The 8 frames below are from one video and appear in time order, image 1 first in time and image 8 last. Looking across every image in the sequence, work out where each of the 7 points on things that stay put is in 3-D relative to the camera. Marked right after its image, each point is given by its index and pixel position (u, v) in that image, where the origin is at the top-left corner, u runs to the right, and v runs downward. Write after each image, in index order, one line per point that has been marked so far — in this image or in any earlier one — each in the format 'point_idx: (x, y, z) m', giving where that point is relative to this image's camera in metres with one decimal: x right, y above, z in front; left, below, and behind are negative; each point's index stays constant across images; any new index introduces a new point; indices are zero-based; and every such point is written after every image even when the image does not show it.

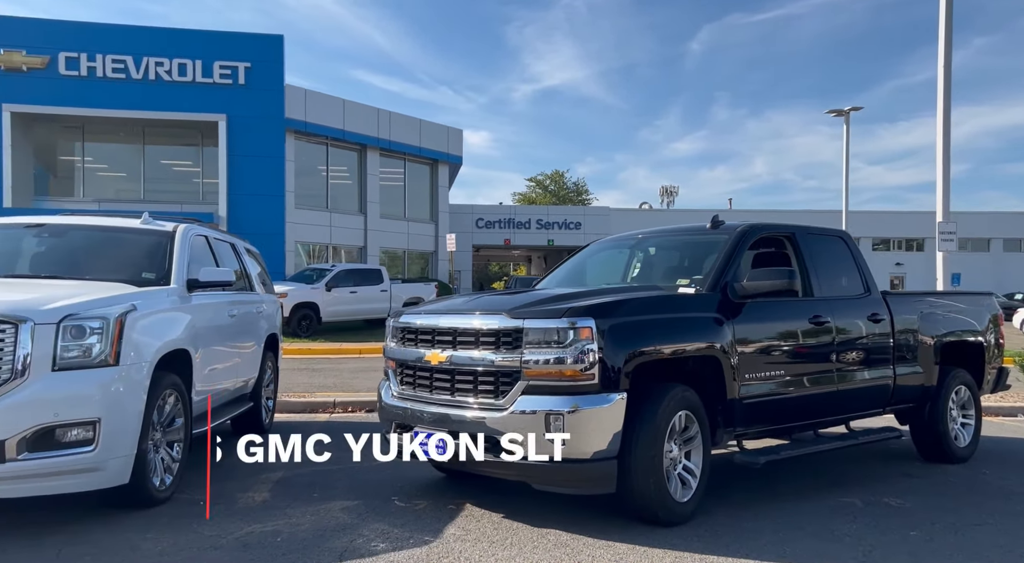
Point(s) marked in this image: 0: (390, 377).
0: (-0.9, -0.7, +5.2) m
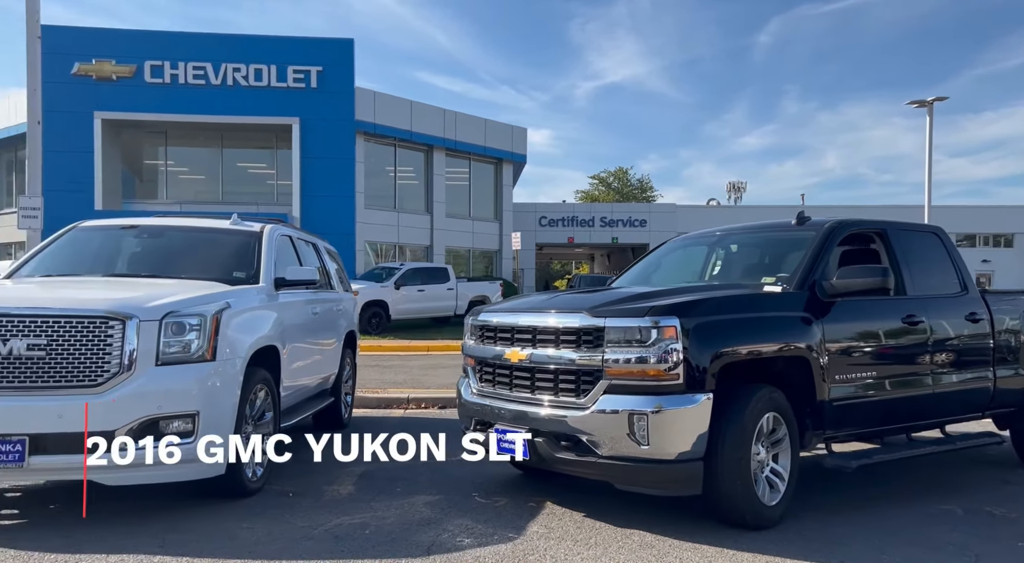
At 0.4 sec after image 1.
0: (-0.3, -0.7, +5.2) m
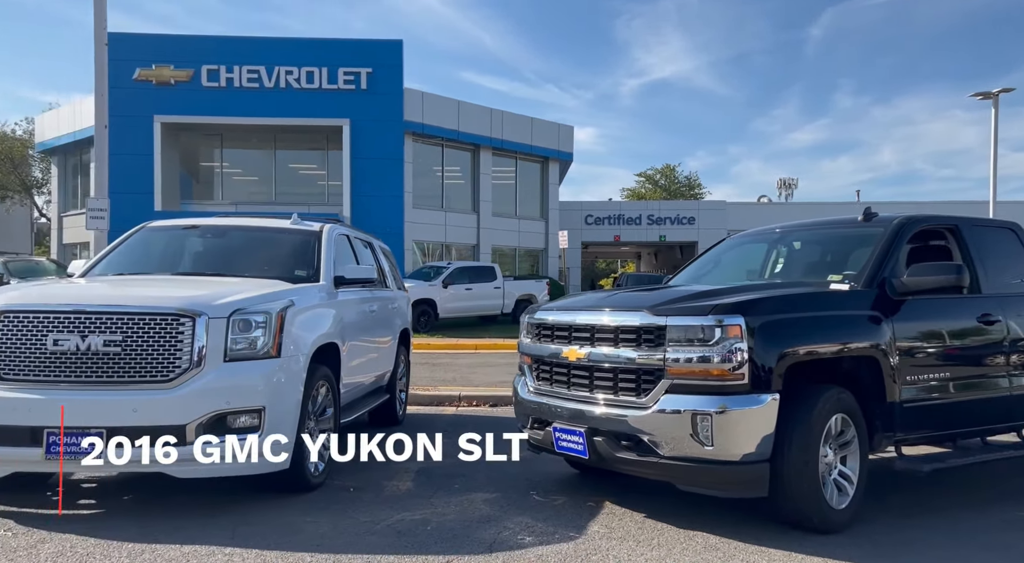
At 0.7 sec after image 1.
0: (+0.1, -0.7, +5.2) m
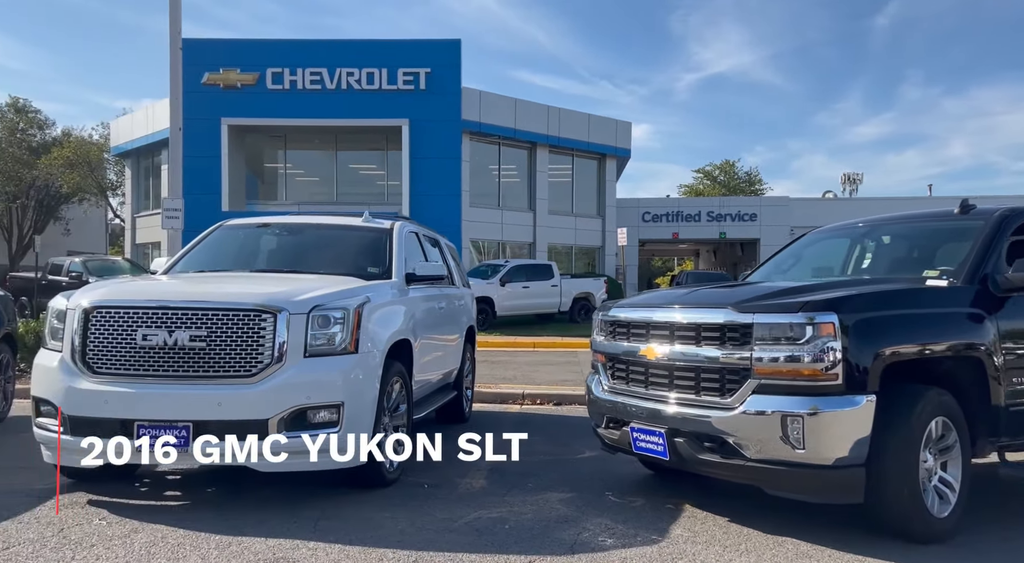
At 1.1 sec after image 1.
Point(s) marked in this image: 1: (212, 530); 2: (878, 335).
0: (+0.6, -0.6, +5.1) m
1: (-1.6, -1.3, +4.0) m
2: (+1.9, -0.3, +3.8) m
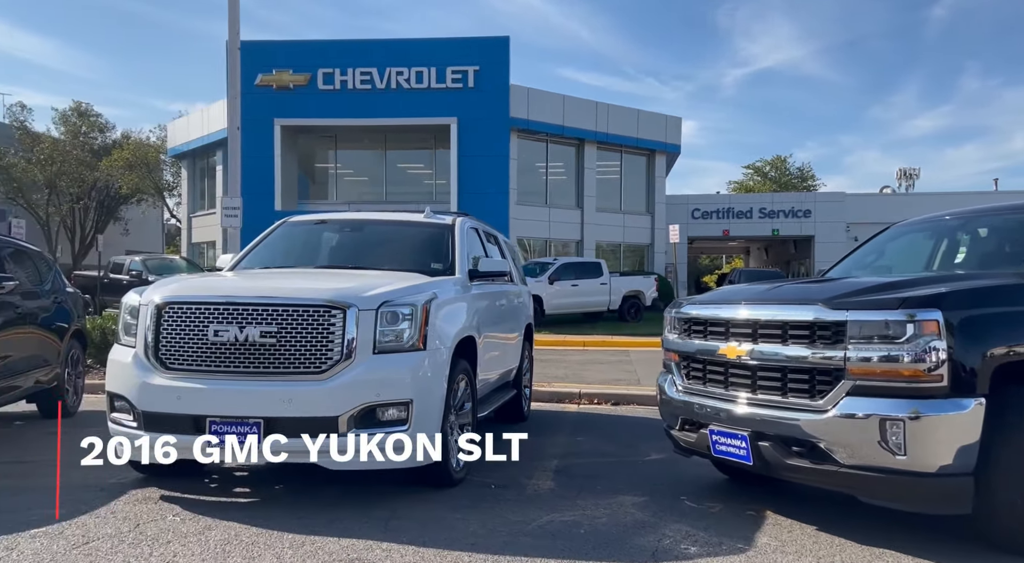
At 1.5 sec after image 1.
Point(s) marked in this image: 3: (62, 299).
0: (+1.1, -0.6, +4.9) m
1: (-1.2, -1.3, +3.9) m
2: (+2.3, -0.3, +3.6) m
3: (-4.9, -0.2, +7.9) m
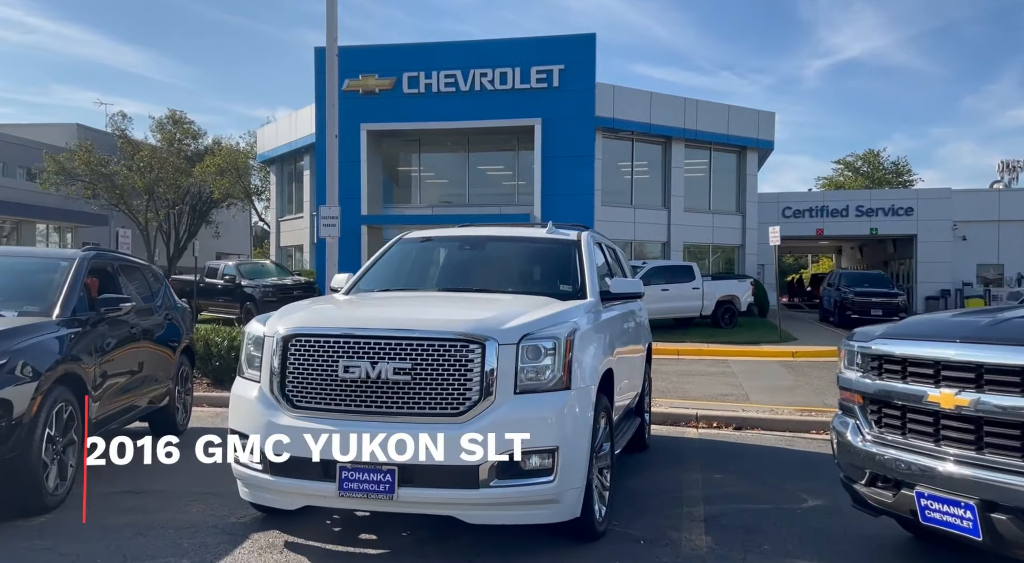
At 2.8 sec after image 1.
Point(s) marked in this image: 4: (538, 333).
0: (+2.0, -0.8, +4.3) m
1: (-0.4, -1.5, +3.5) m
2: (+3.1, -0.4, +2.8) m
3: (-3.6, -0.4, +7.8) m
4: (+0.1, -0.3, +4.1) m
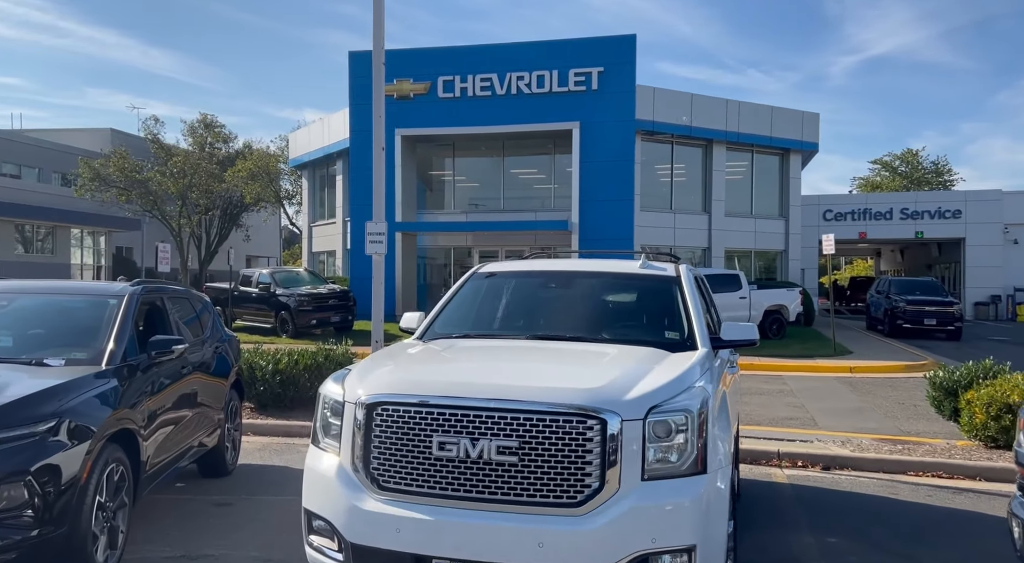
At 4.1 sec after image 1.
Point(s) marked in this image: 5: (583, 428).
0: (+2.6, -1.1, +3.6) m
1: (+0.2, -1.8, +2.9) m
2: (+3.6, -0.7, +2.1) m
3: (-2.9, -0.7, +7.3) m
4: (+0.7, -0.6, +3.5) m
5: (+0.3, -0.7, +3.3) m
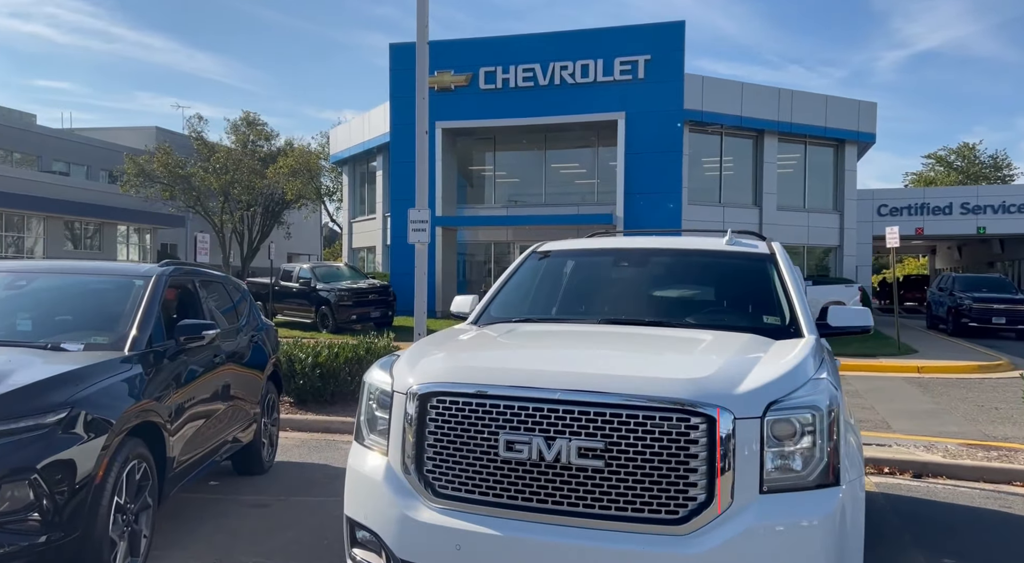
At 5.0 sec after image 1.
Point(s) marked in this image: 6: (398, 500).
0: (+2.9, -0.9, +2.8) m
1: (+0.5, -1.7, +2.2) m
2: (+3.9, -0.6, +1.3) m
3: (-2.4, -0.5, +6.8) m
4: (+1.1, -0.5, +2.8) m
5: (+0.7, -0.5, +2.7) m
6: (-0.5, -0.9, +3.0) m
